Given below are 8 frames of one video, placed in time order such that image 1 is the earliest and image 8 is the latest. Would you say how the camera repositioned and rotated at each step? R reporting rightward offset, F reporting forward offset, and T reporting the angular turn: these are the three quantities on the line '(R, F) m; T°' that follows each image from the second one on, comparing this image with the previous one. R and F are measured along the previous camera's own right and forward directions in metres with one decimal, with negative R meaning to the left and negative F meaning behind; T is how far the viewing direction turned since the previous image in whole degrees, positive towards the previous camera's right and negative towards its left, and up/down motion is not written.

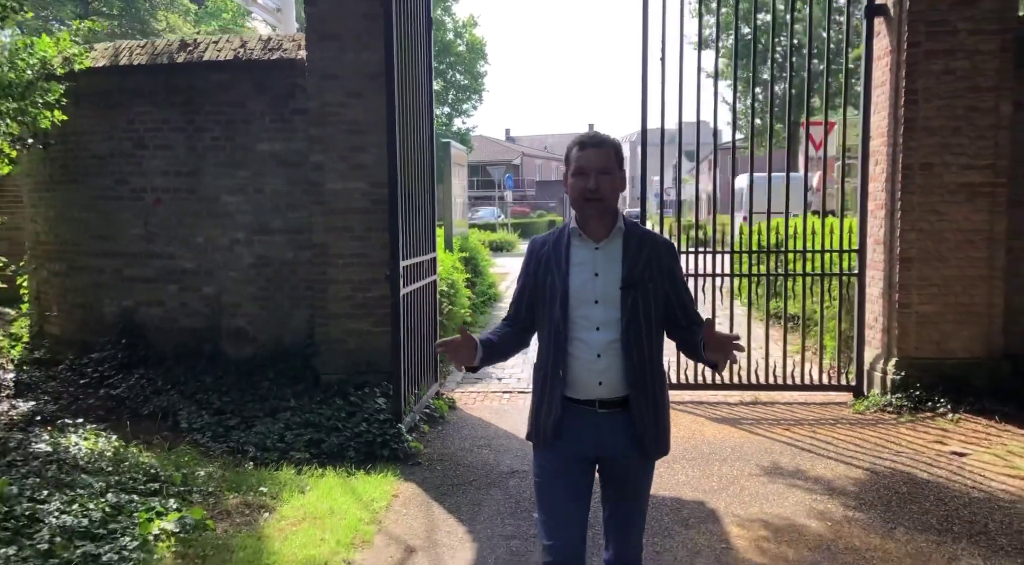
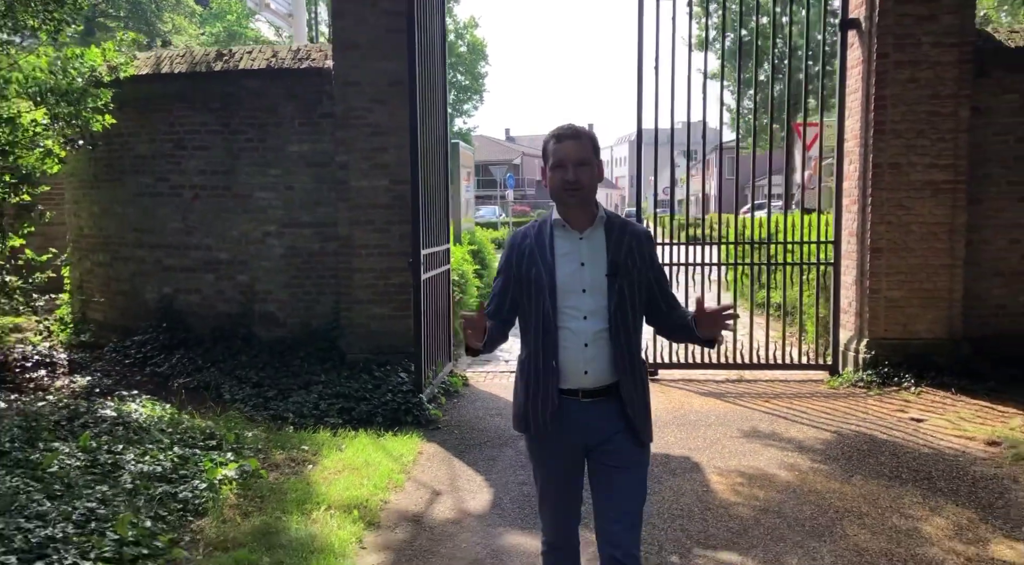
(-0.1, -0.6) m; 0°
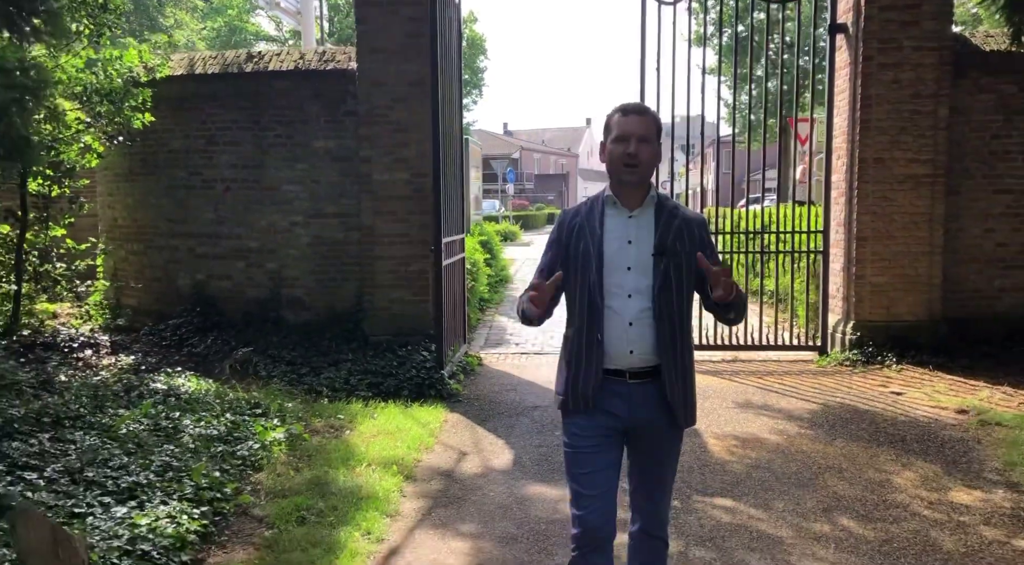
(-0.1, -0.5) m; 0°
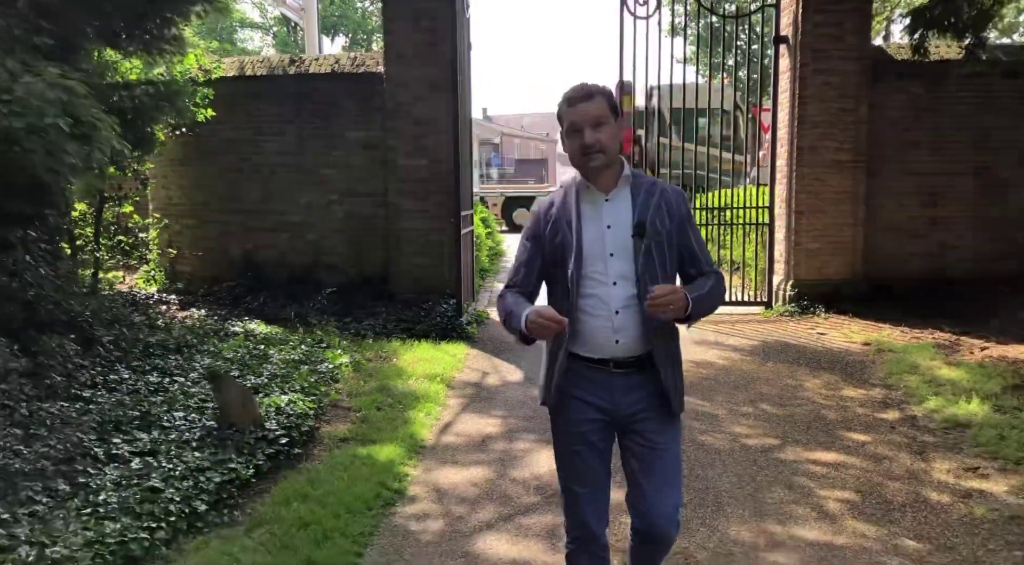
(-0.3, -1.5) m; +2°
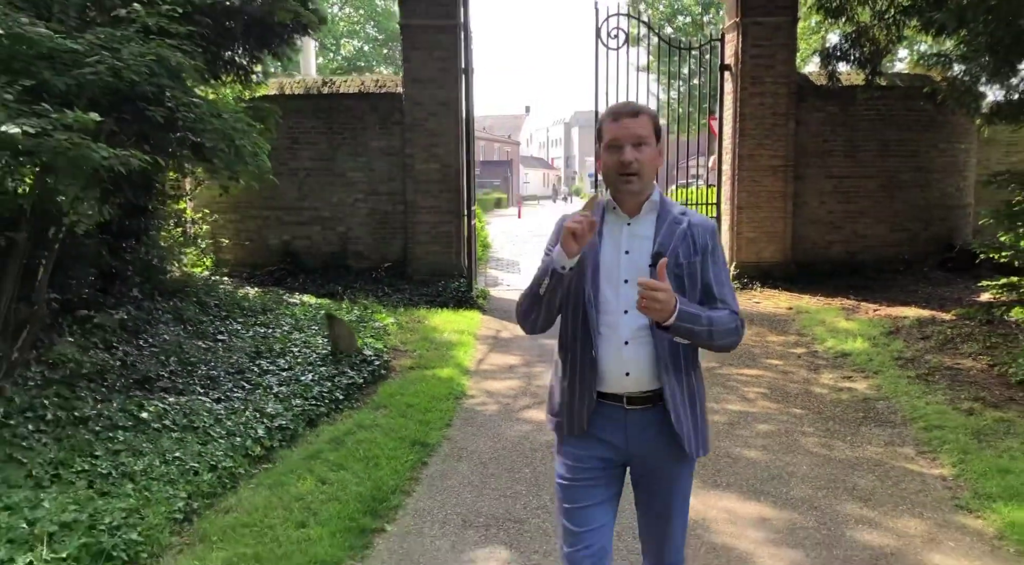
(-0.5, -1.9) m; +3°
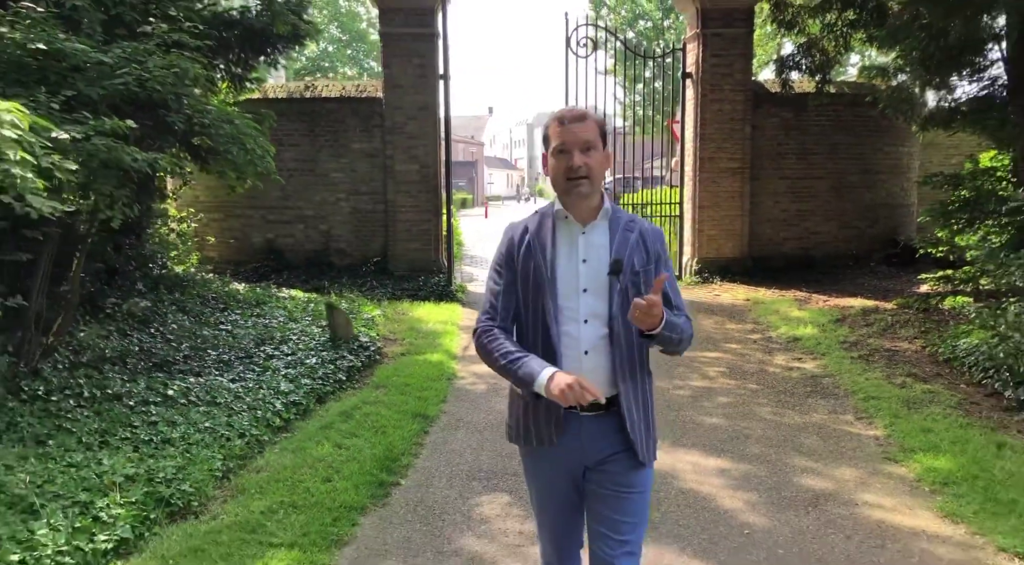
(-0.2, -0.6) m; +3°
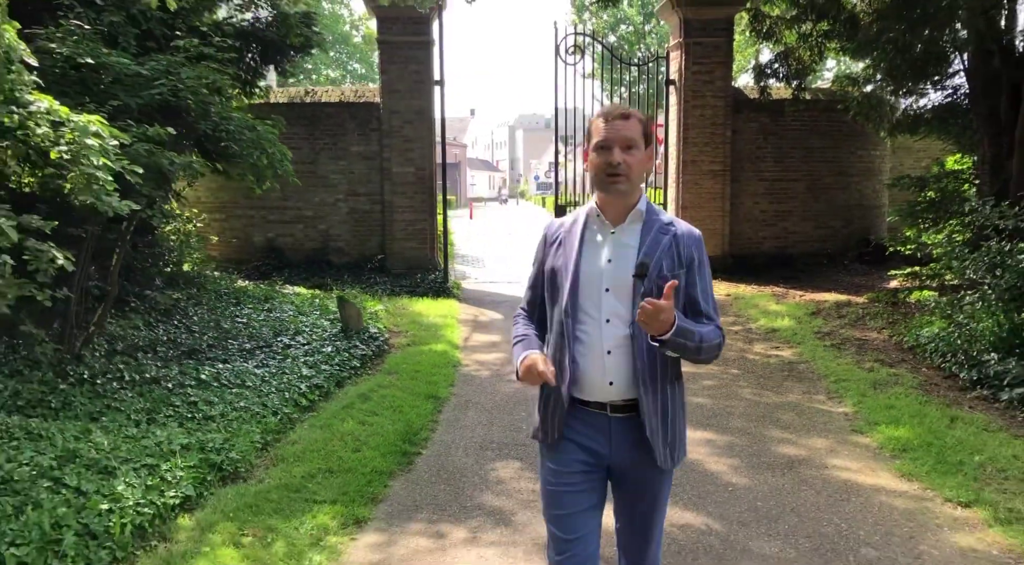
(-0.2, -0.5) m; +1°
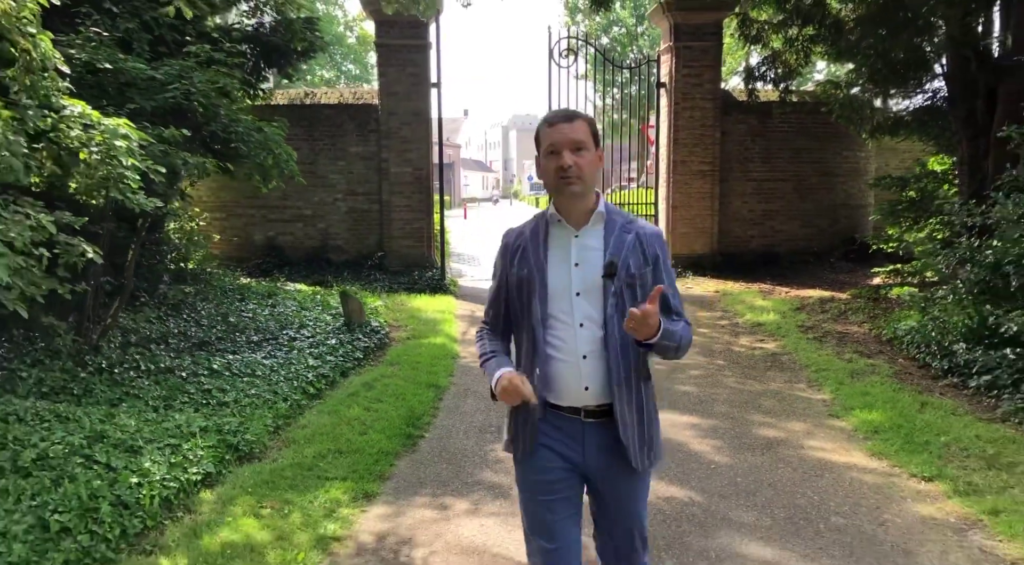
(0.0, -0.3) m; +1°
